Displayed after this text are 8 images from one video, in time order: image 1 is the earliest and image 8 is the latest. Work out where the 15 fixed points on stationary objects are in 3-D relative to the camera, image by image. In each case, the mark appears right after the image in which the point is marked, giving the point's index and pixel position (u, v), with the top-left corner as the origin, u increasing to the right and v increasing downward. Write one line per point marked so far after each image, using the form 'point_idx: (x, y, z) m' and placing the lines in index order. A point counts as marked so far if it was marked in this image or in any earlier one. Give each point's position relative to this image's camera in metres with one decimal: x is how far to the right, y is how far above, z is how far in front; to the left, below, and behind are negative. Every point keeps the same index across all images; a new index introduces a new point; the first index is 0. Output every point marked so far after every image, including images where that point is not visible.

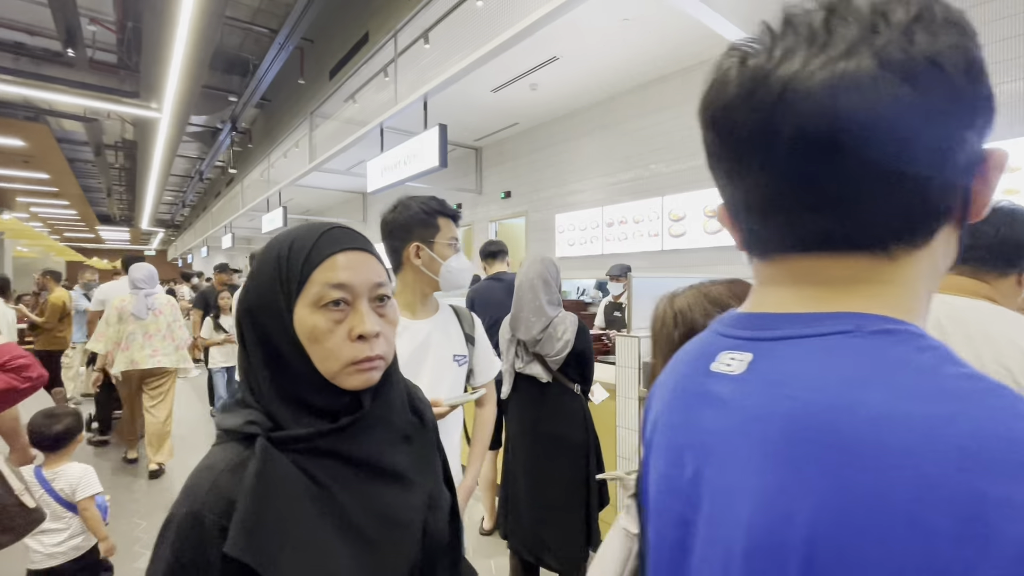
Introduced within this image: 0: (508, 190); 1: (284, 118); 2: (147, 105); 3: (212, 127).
0: (-0.1, +1.4, +6.7) m
1: (-3.1, +2.3, +6.4) m
2: (-3.9, +1.9, +5.0) m
3: (-4.7, +2.5, +7.4) m
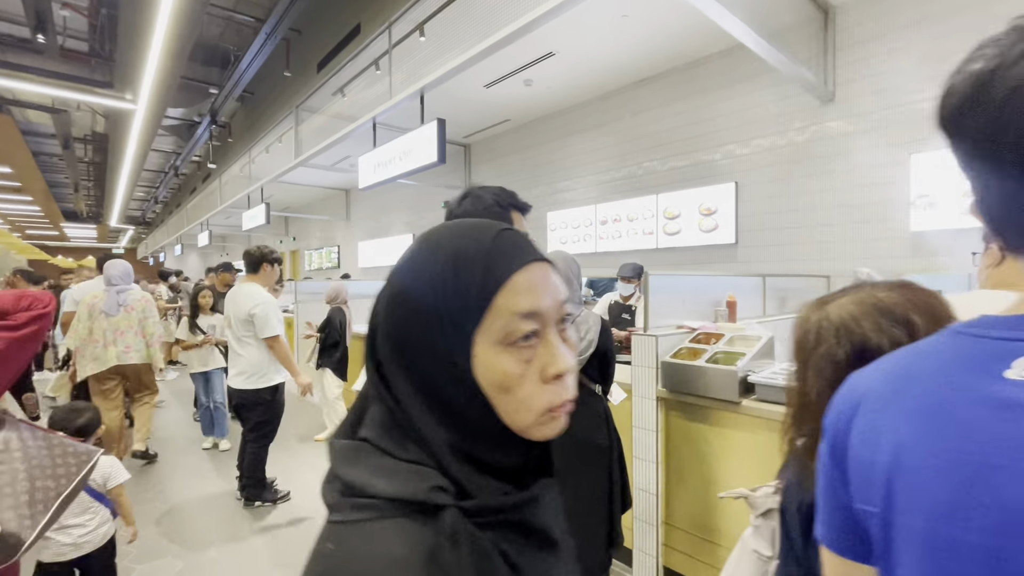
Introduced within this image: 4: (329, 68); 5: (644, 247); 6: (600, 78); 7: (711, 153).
0: (-0.2, +1.4, +6.6) m
1: (-3.2, +2.3, +6.2) m
2: (-4.0, +2.0, +4.8) m
3: (-4.9, +2.5, +7.1) m
4: (-1.9, +2.3, +5.0) m
5: (+1.3, +0.4, +4.8) m
6: (+0.9, +2.2, +4.8) m
7: (+1.8, +1.2, +4.3) m
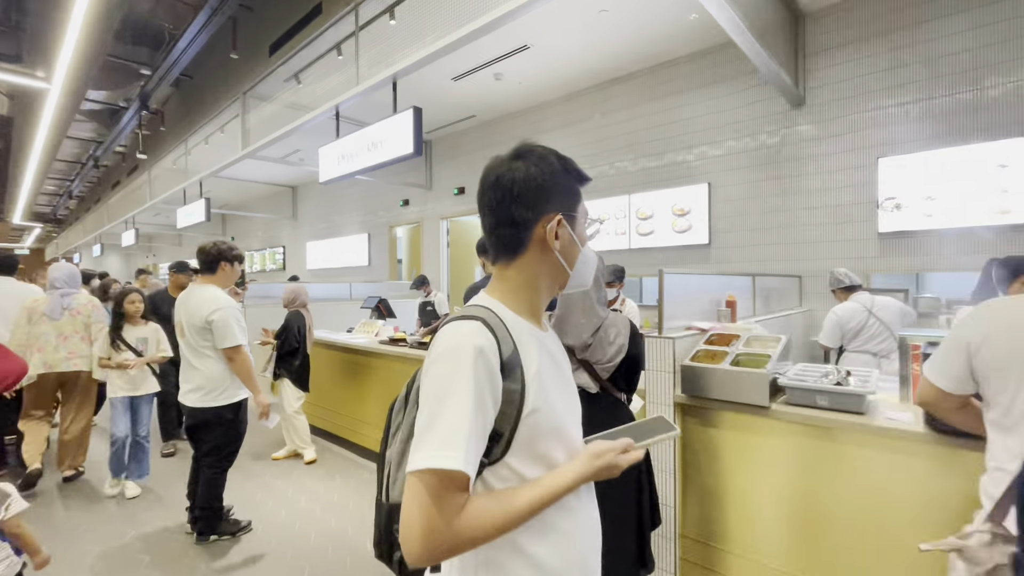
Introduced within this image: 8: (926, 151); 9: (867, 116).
0: (-0.7, +1.4, +6.4) m
1: (-3.7, +2.3, +5.7) m
2: (-4.2, +1.9, +4.2) m
3: (-5.4, +2.5, +6.4) m
4: (-2.2, +2.3, +4.6) m
5: (+1.0, +0.4, +4.7) m
6: (+0.6, +2.1, +4.8) m
7: (+1.6, +1.2, +4.3) m
8: (+2.8, +0.9, +3.2) m
9: (+2.6, +1.2, +3.4) m
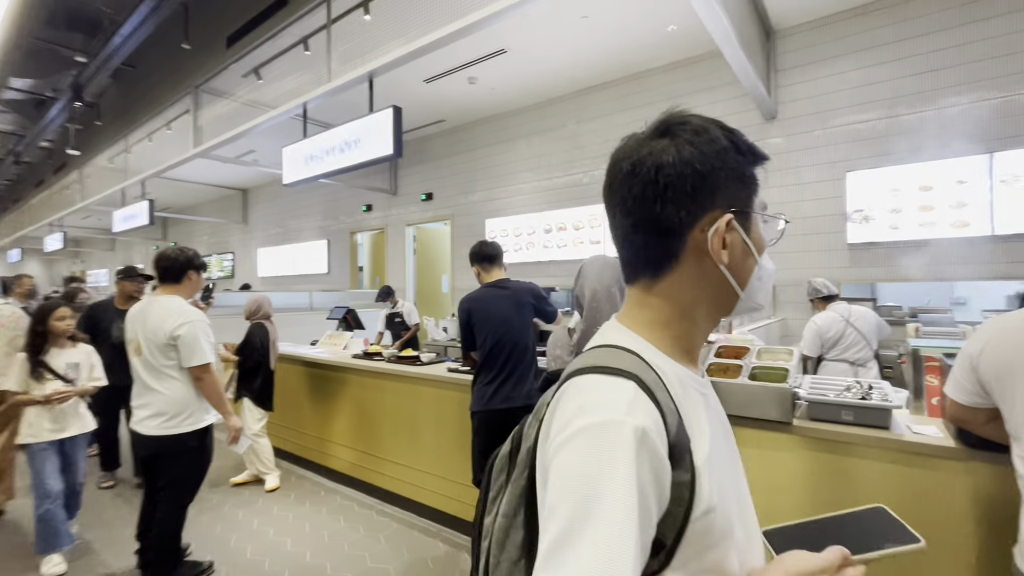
0: (-1.1, +1.3, +6.2) m
1: (-4.0, +2.2, +5.2) m
2: (-4.4, +1.8, +3.7) m
3: (-5.8, +2.4, +5.8) m
4: (-2.4, +2.2, +4.2) m
5: (+0.8, +0.3, +4.7) m
6: (+0.3, +2.1, +4.7) m
7: (+1.3, +1.1, +4.4) m
8: (+2.7, +0.9, +3.3) m
9: (+2.4, +1.2, +3.6) m
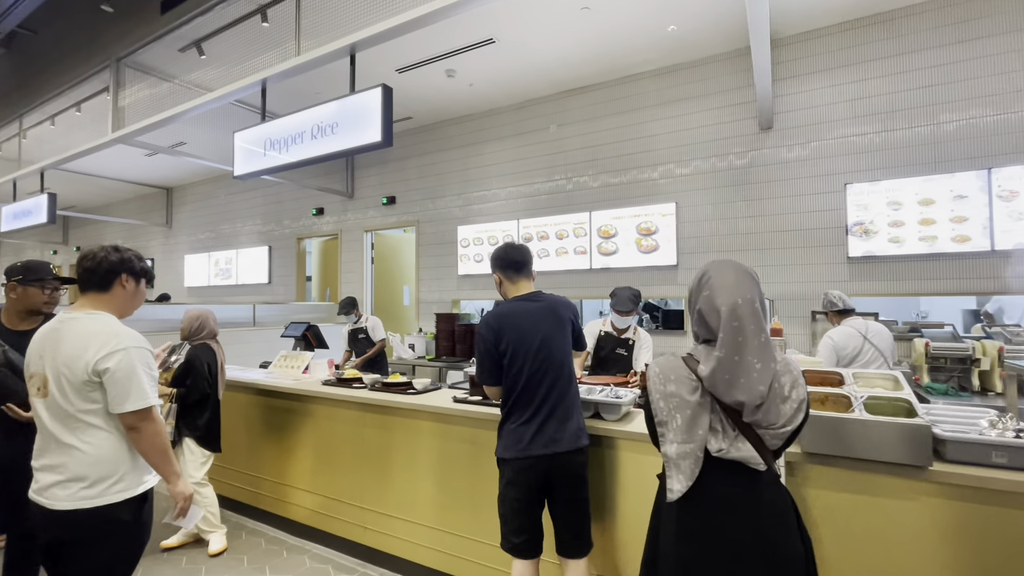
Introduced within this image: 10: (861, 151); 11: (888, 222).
0: (-1.4, +1.1, +5.7) m
1: (-4.2, +2.1, +4.4) m
2: (-4.4, +1.8, +2.8) m
3: (-6.0, +2.3, +4.7) m
4: (-2.5, +2.1, +3.6) m
5: (+0.6, +0.2, +4.4) m
6: (+0.2, +1.9, +4.4) m
7: (+1.2, +1.0, +4.2) m
8: (+2.7, +0.8, +3.3) m
9: (+2.4, +1.1, +3.5) m
10: (+2.5, +1.0, +3.4) m
11: (+2.6, +0.5, +3.3) m
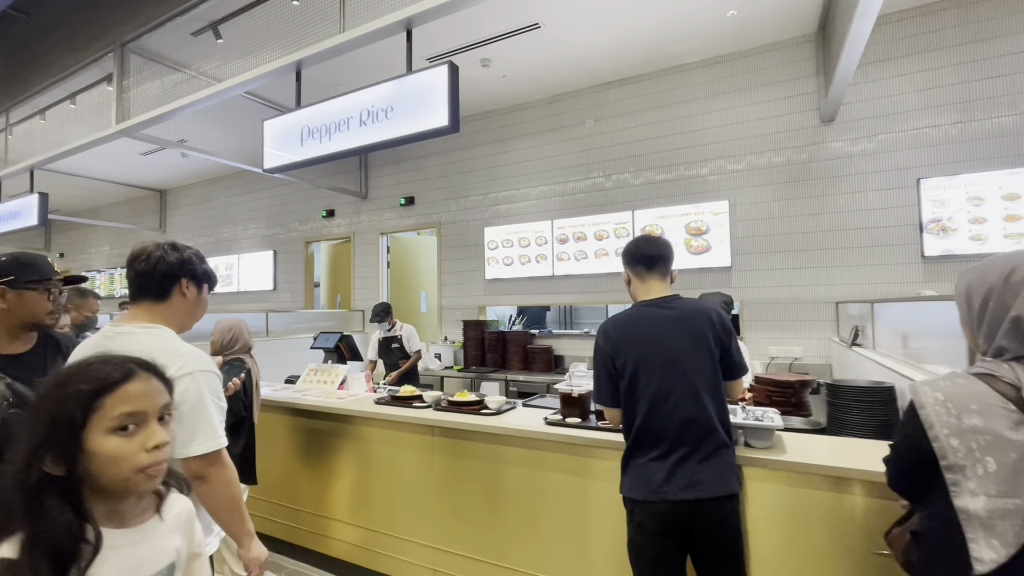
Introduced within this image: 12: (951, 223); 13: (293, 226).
0: (-1.2, +1.0, +5.3) m
1: (-3.9, +2.0, +4.0) m
2: (-4.1, +1.7, +2.4) m
3: (-5.7, +2.2, +4.2) m
4: (-2.2, +2.0, +3.3) m
5: (+0.9, +0.2, +4.2) m
6: (+0.5, +1.9, +4.1) m
7: (+1.5, +1.0, +3.9) m
8: (+3.0, +0.8, +3.1) m
9: (+2.7, +1.1, +3.3) m
10: (+2.9, +1.0, +3.2) m
11: (+3.0, +0.5, +3.1) m
12: (+2.9, +0.4, +3.1) m
13: (-2.9, +0.8, +6.2) m
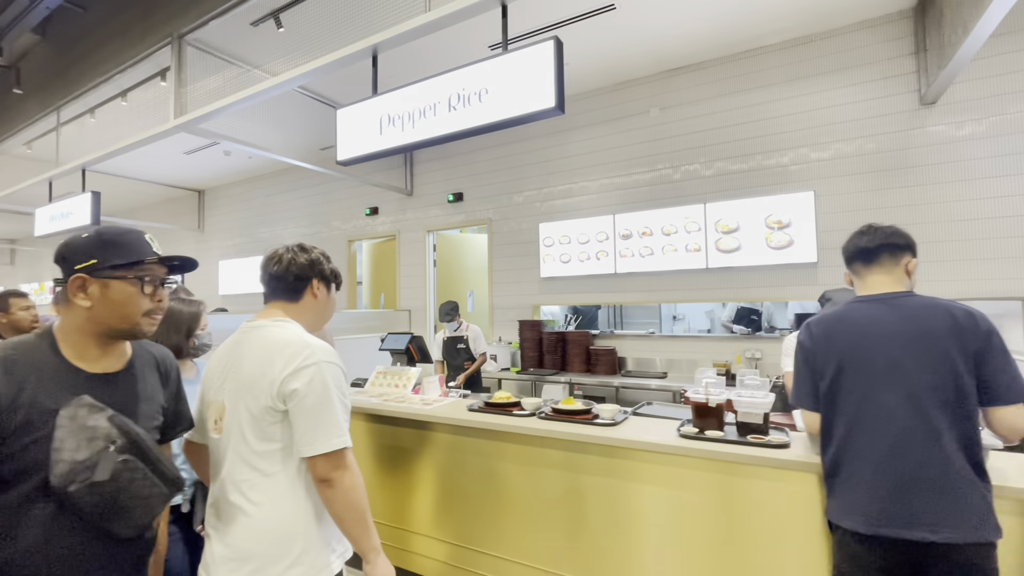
0: (-0.6, +1.1, +5.2) m
1: (-3.4, +2.0, +3.9) m
2: (-3.6, +1.7, +2.3) m
3: (-5.2, +2.2, +4.2) m
4: (-1.7, +2.1, +3.1) m
5: (+1.5, +0.2, +3.9) m
6: (+1.0, +1.9, +3.9) m
7: (+2.1, +1.0, +3.7) m
8: (+3.5, +0.8, +2.8) m
9: (+3.2, +1.1, +3.0) m
10: (+3.4, +1.0, +2.9) m
11: (+3.5, +0.5, +2.8) m
12: (+3.4, +0.5, +2.8) m
13: (-2.3, +0.8, +6.1) m
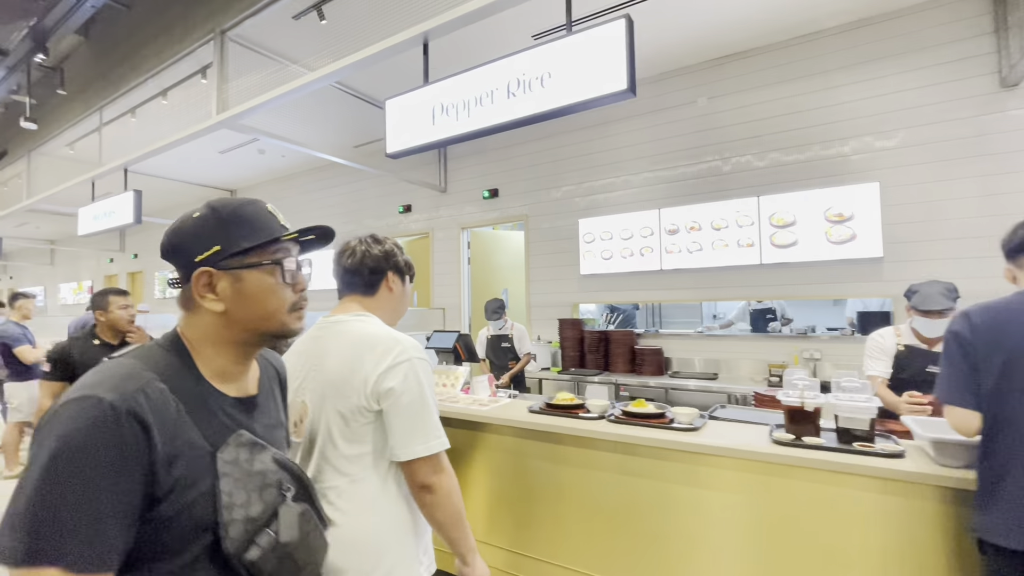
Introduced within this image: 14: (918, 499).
0: (-0.2, +1.1, +5.1) m
1: (-3.0, +2.0, +3.9) m
2: (-3.3, +1.7, +2.3) m
3: (-4.8, +2.2, +4.3) m
4: (-1.4, +2.1, +3.1) m
5: (+1.8, +0.2, +3.8) m
6: (+1.3, +1.9, +3.8) m
7: (+2.4, +1.0, +3.5) m
8: (+3.8, +0.8, +2.5) m
9: (+3.5, +1.1, +2.8) m
10: (+3.7, +1.0, +2.7) m
11: (+3.8, +0.5, +2.6) m
12: (+3.7, +0.5, +2.6) m
13: (-1.8, +0.8, +6.0) m
14: (+1.2, -0.6, +1.4) m
